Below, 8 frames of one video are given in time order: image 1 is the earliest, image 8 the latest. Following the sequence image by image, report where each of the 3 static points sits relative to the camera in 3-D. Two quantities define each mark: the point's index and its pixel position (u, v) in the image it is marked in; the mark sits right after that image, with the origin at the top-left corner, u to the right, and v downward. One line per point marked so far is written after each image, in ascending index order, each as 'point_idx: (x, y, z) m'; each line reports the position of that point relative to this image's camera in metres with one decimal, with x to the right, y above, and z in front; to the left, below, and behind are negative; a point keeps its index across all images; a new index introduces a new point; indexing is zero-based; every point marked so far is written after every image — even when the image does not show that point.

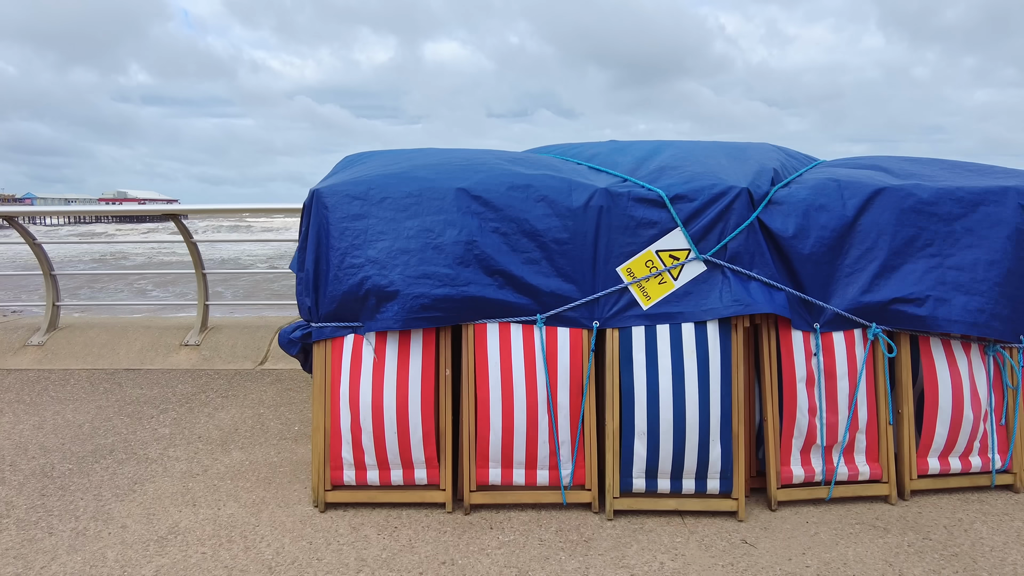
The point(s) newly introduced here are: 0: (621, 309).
0: (+0.3, -0.1, +1.3) m
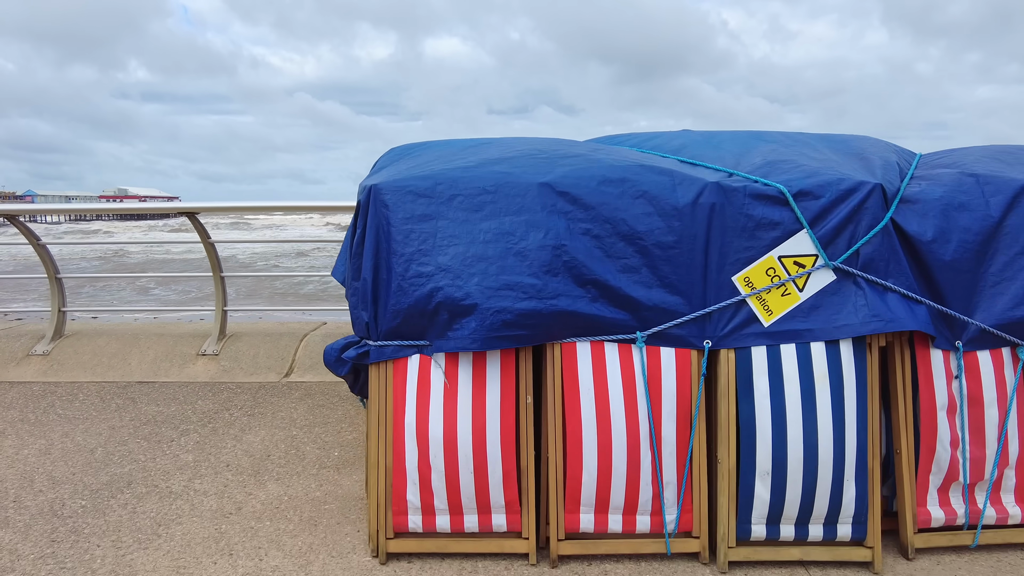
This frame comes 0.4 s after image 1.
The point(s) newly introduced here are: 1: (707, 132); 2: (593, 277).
0: (+0.5, -0.1, +1.1) m
1: (+0.5, +0.4, +1.5) m
2: (+0.2, 0.0, +1.1) m
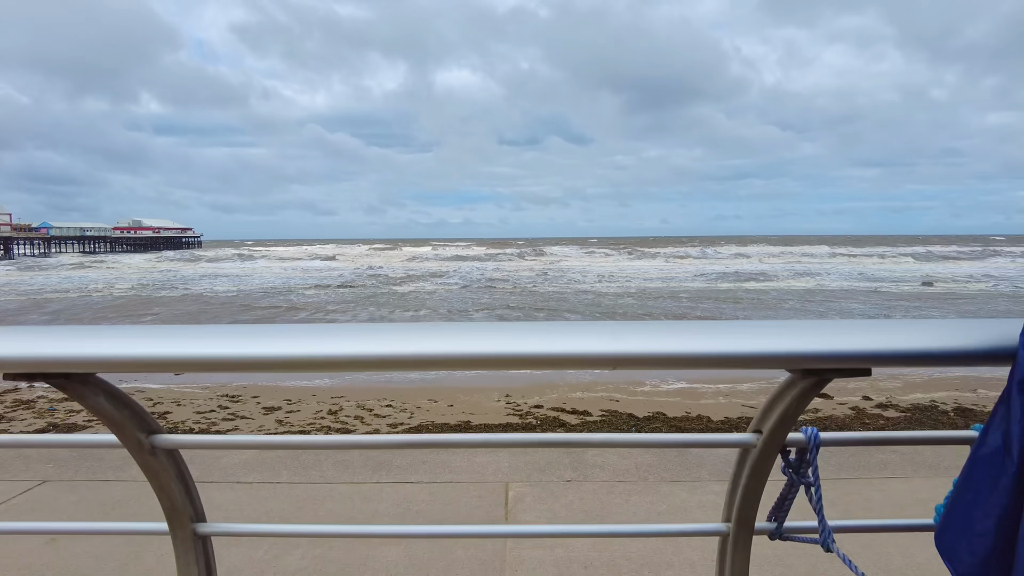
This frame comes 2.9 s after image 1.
0: (+1.3, -0.4, -0.5) m
1: (+1.4, +0.1, -0.2) m
2: (+1.0, -0.3, -0.6) m
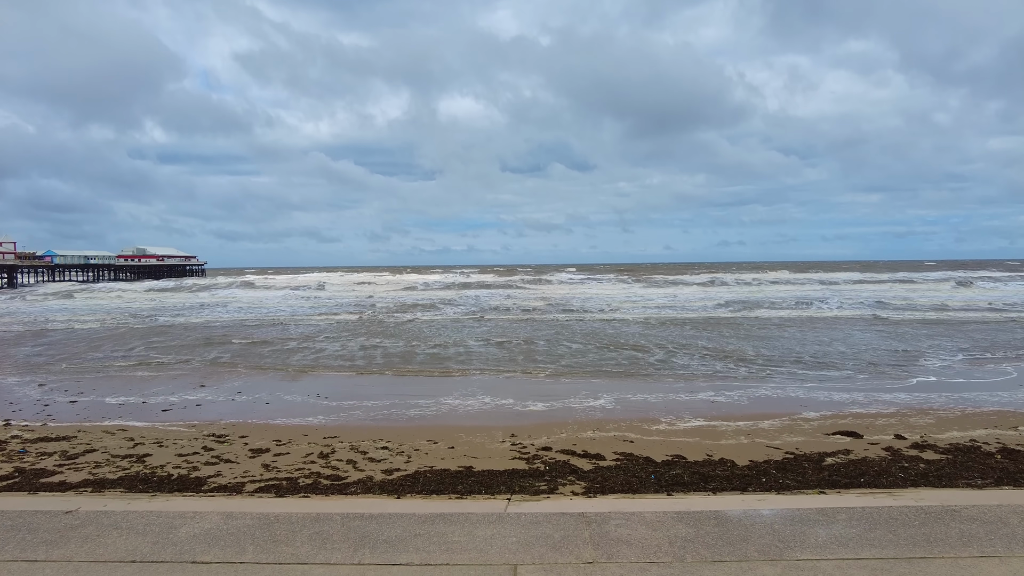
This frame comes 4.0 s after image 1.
0: (+1.3, -0.4, -1.1) m
1: (+1.4, 0.0, -0.7) m
2: (+1.0, -0.3, -1.1) m
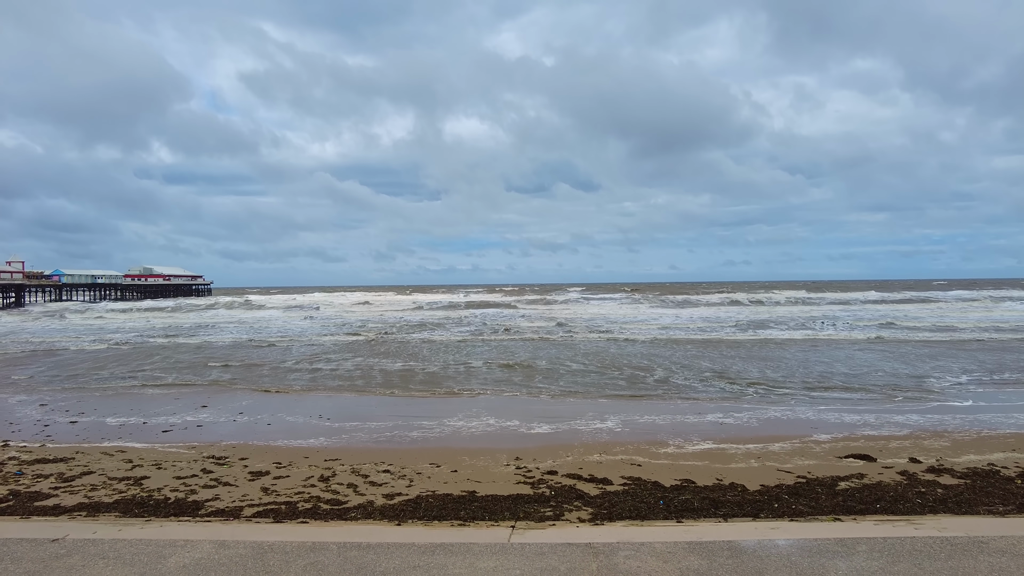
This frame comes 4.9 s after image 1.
0: (+1.3, -0.4, -1.2) m
1: (+1.4, +0.1, -0.8) m
2: (+1.0, -0.3, -1.2) m
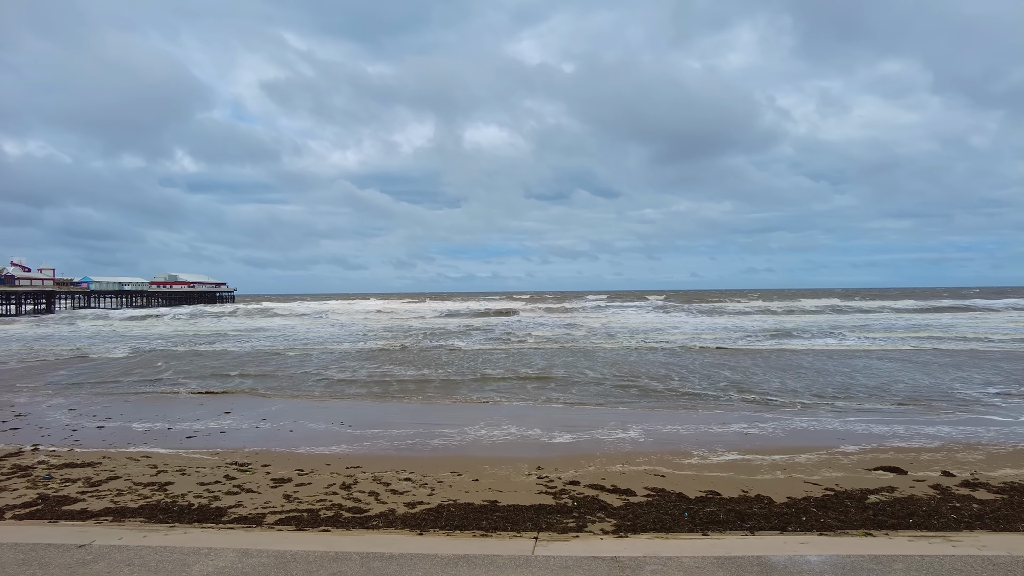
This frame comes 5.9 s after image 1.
0: (+1.3, -0.4, -1.3) m
1: (+1.4, +0.1, -0.9) m
2: (+1.0, -0.3, -1.3) m
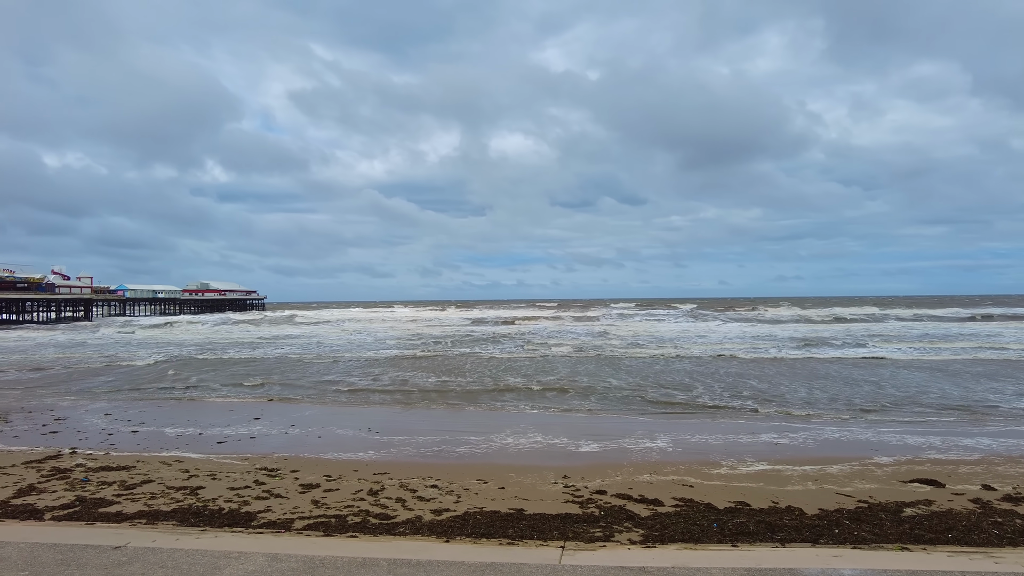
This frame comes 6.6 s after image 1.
0: (+1.4, -0.4, -1.4) m
1: (+1.5, +0.1, -0.9) m
2: (+1.0, -0.3, -1.3) m
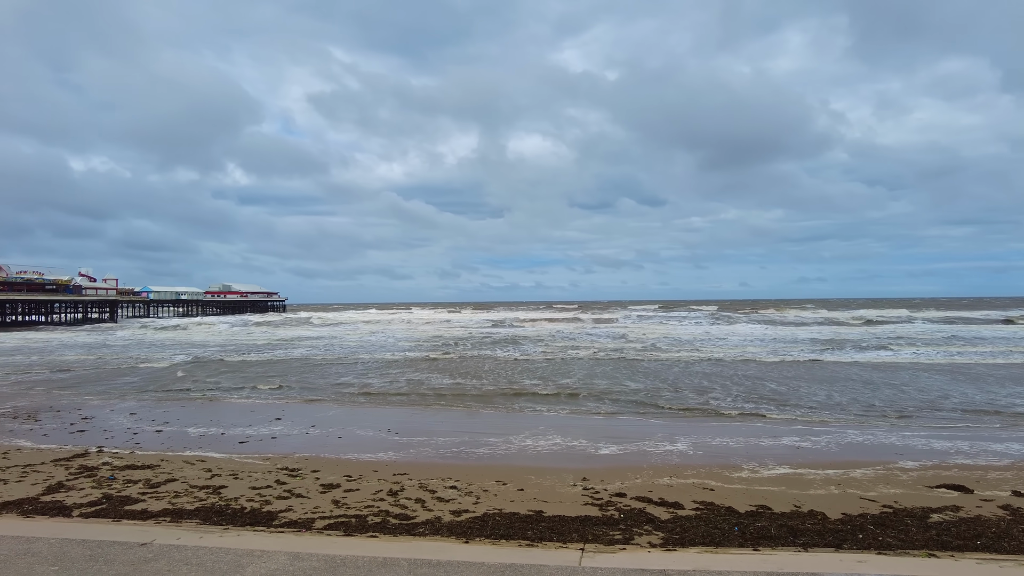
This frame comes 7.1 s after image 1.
0: (+1.4, -0.4, -1.4) m
1: (+1.5, +0.1, -1.0) m
2: (+1.1, -0.3, -1.4) m
